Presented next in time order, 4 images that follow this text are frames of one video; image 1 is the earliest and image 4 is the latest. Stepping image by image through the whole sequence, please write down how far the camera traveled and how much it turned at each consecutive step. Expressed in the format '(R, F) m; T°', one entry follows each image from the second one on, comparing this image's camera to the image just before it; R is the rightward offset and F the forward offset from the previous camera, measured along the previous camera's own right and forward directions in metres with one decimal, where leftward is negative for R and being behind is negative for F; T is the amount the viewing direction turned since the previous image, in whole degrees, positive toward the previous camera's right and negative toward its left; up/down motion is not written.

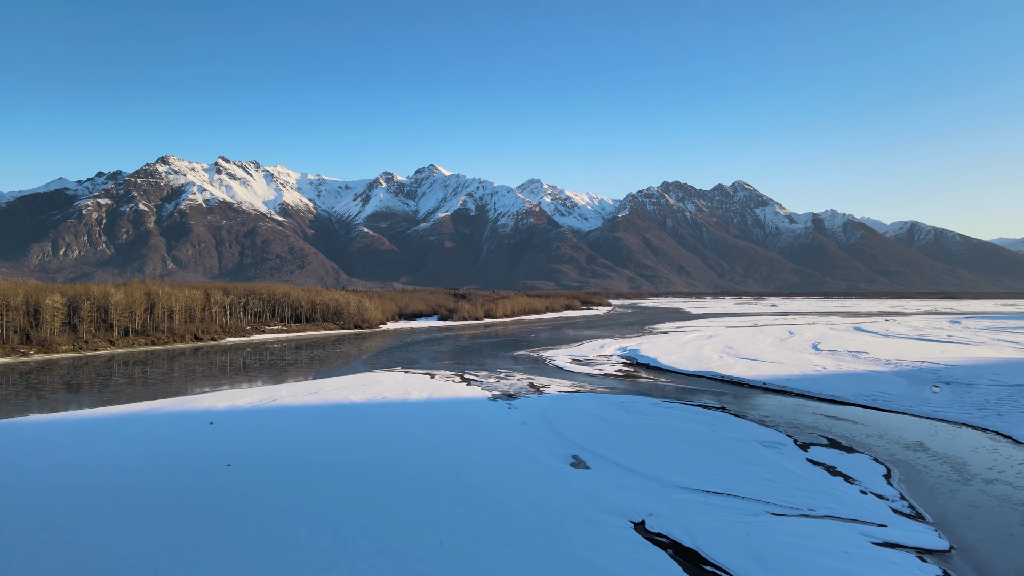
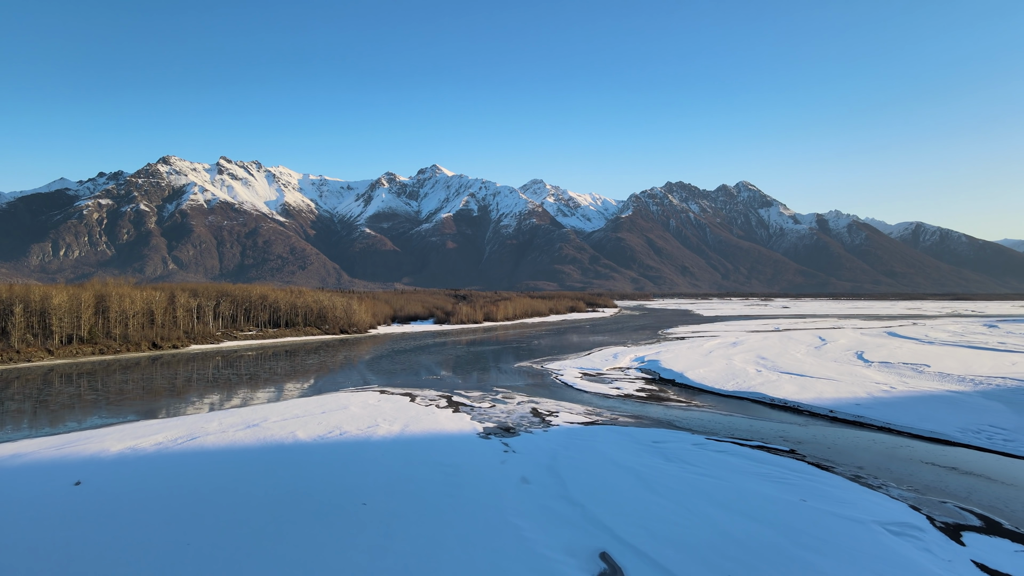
(+0.1, +4.4) m; 0°
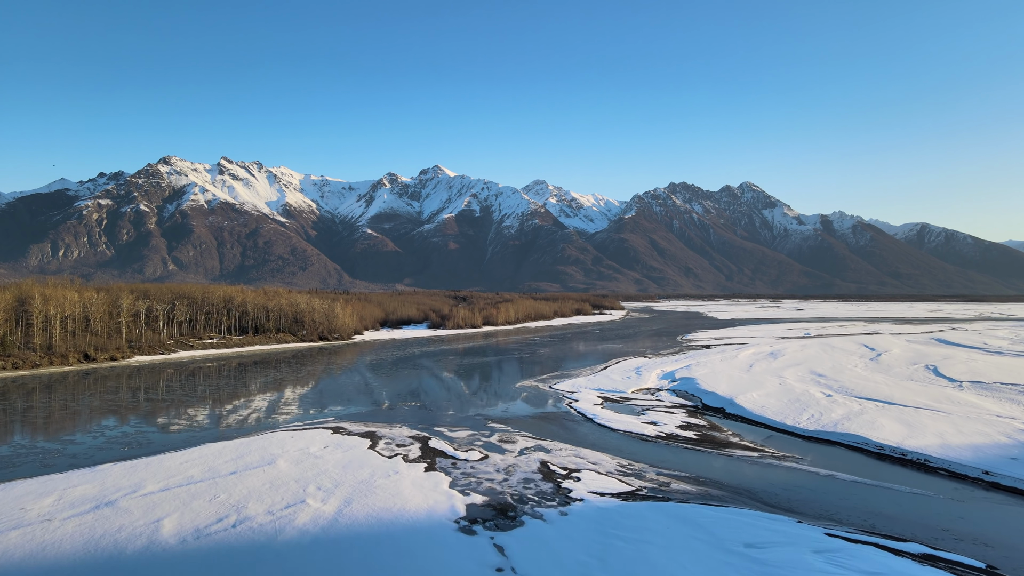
(+0.1, +5.3) m; 0°
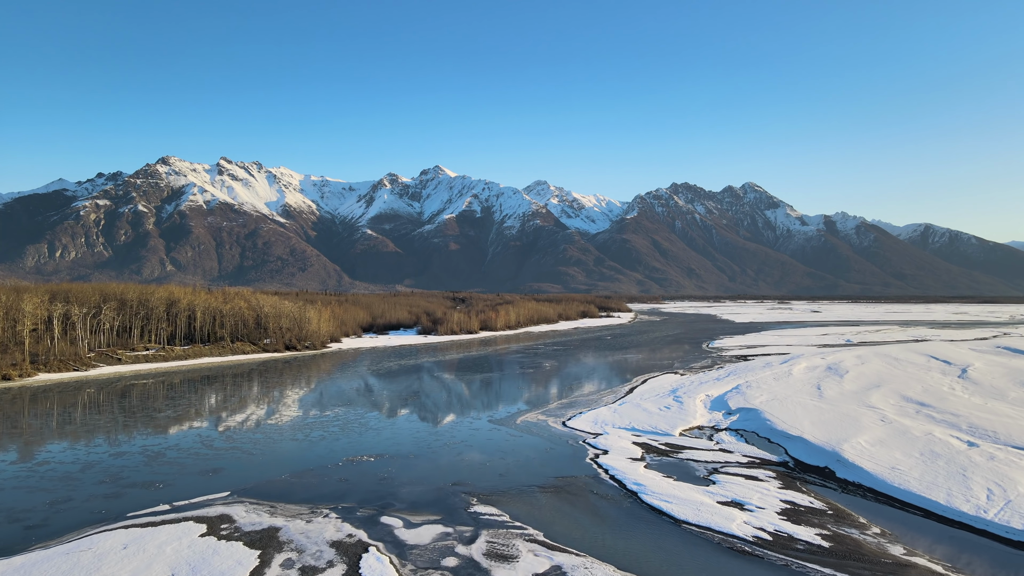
(+0.1, +6.0) m; 0°
